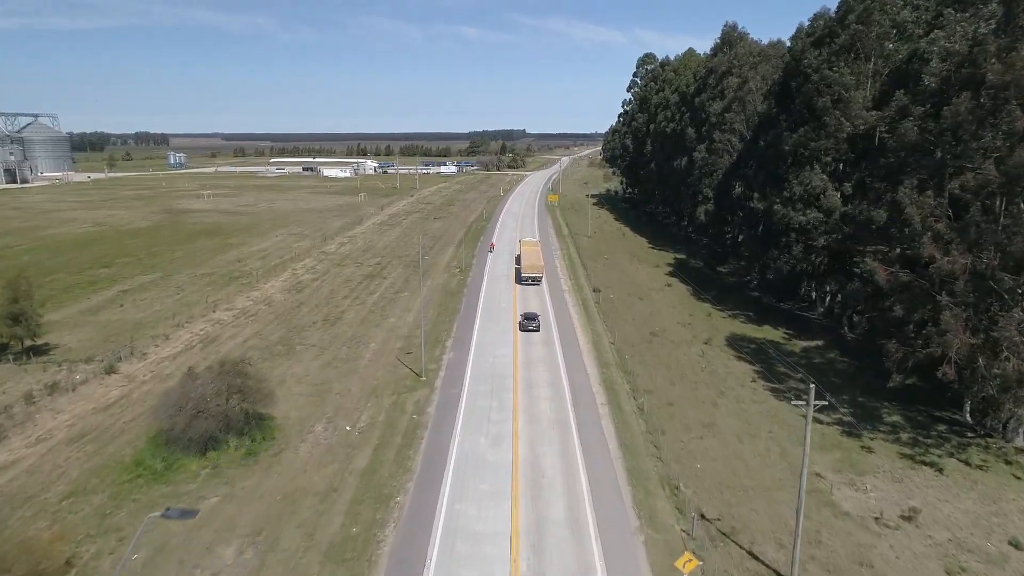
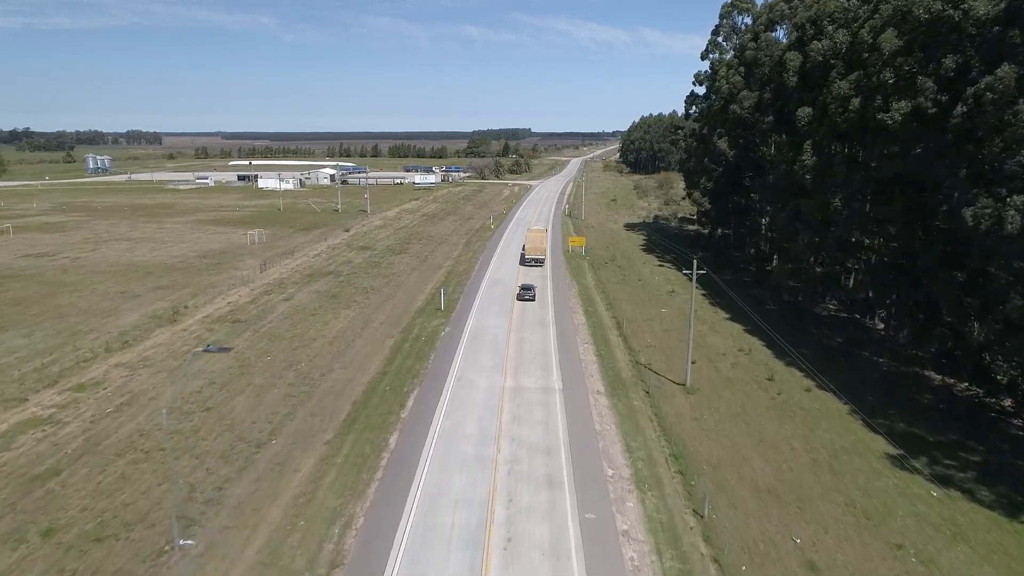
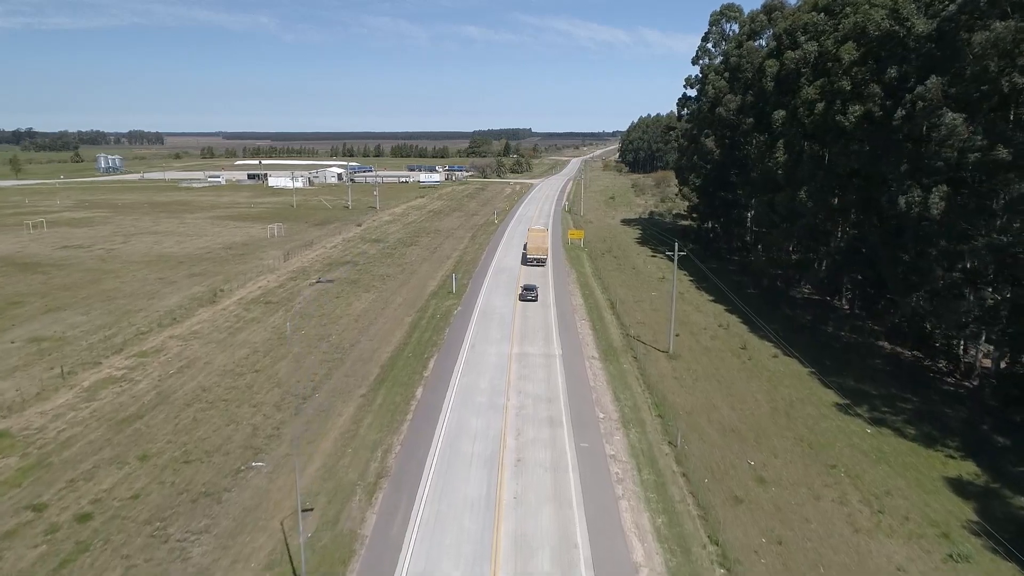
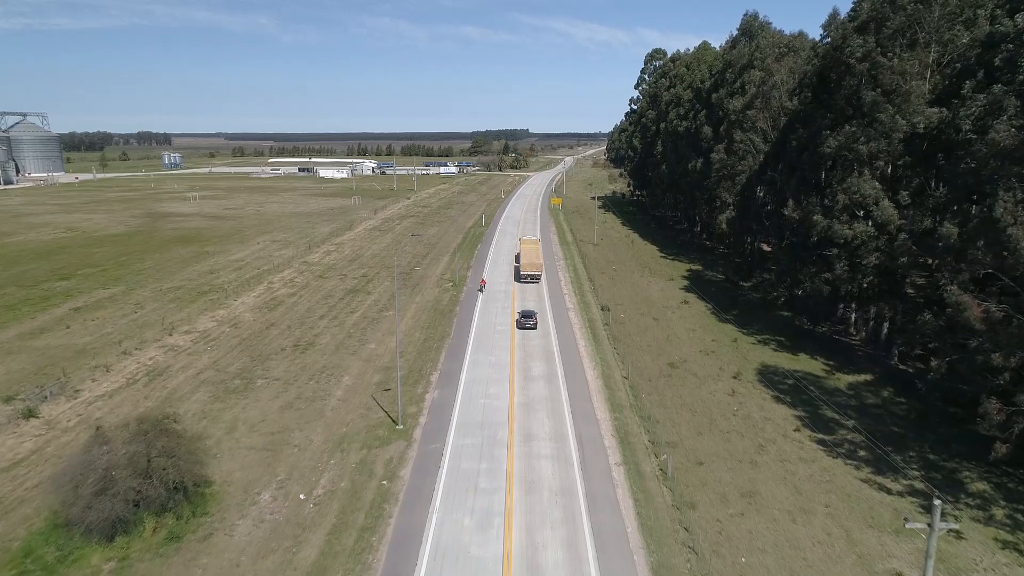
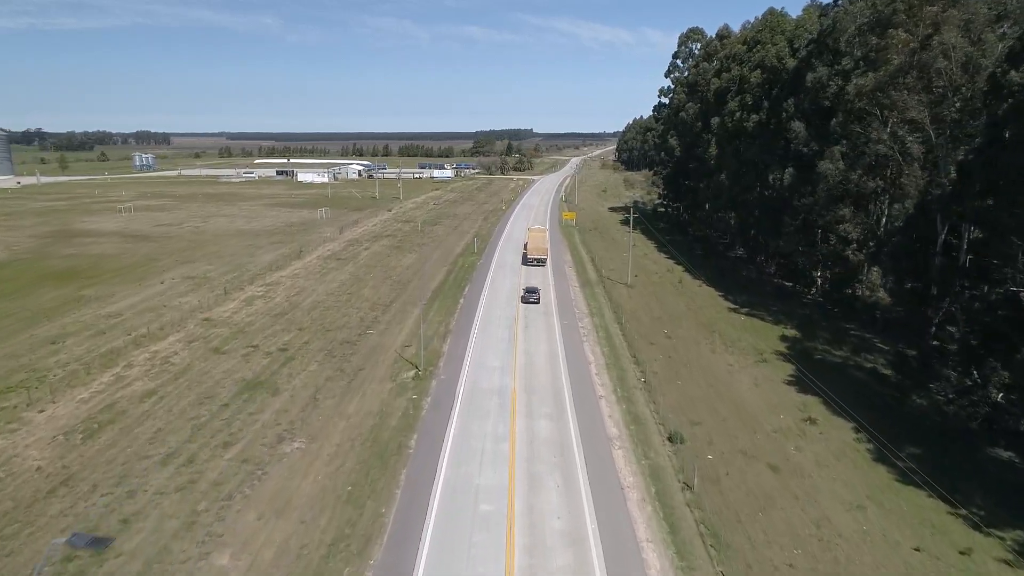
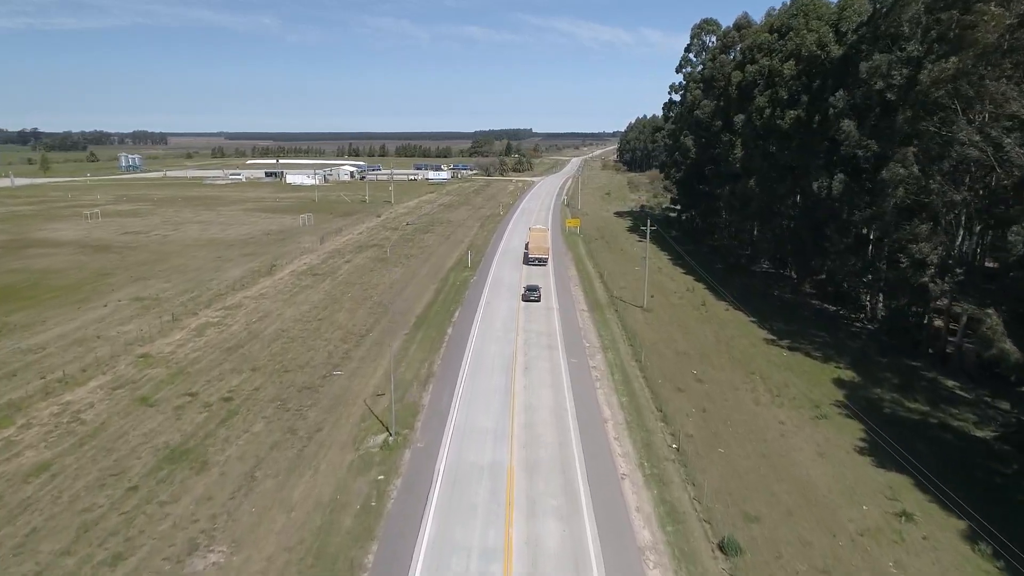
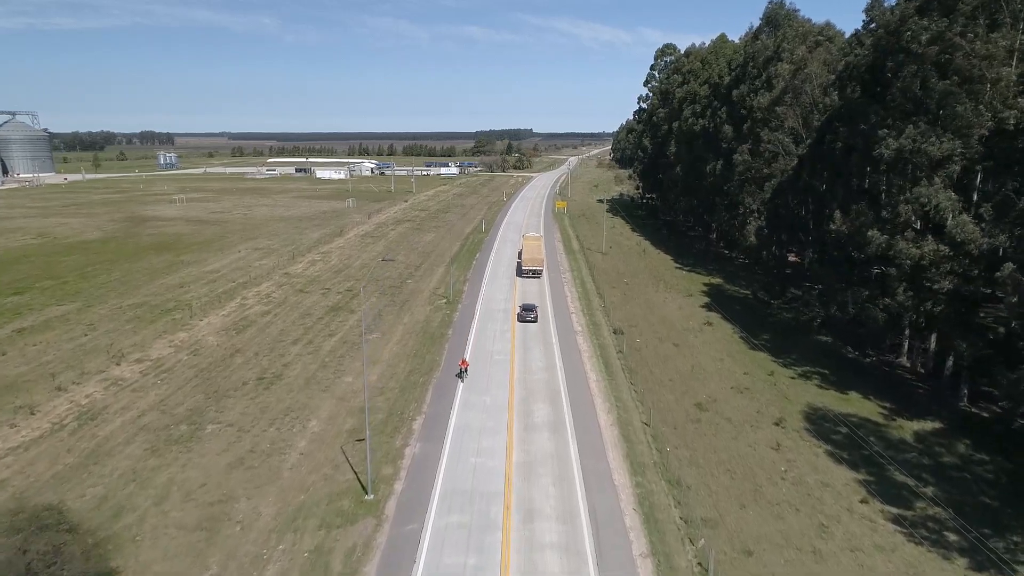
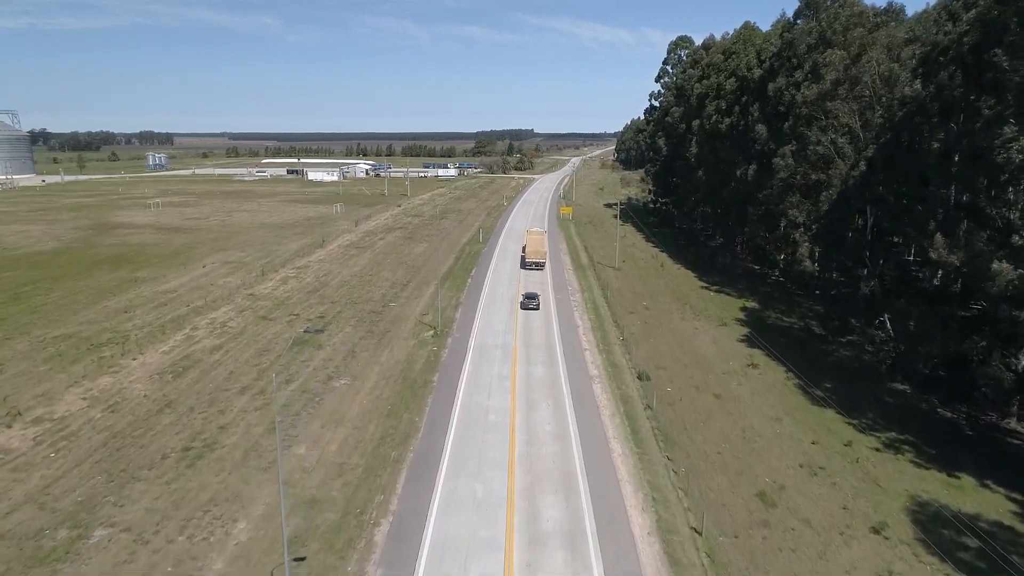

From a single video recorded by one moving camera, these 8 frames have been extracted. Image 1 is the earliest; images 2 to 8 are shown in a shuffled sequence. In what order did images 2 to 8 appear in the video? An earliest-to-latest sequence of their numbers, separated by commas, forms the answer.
4, 7, 8, 5, 6, 3, 2
